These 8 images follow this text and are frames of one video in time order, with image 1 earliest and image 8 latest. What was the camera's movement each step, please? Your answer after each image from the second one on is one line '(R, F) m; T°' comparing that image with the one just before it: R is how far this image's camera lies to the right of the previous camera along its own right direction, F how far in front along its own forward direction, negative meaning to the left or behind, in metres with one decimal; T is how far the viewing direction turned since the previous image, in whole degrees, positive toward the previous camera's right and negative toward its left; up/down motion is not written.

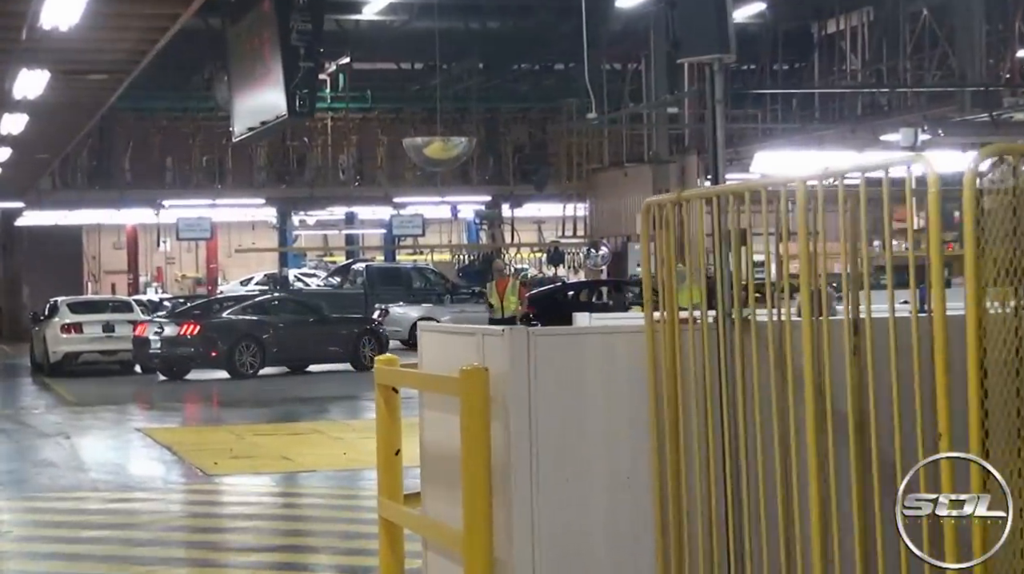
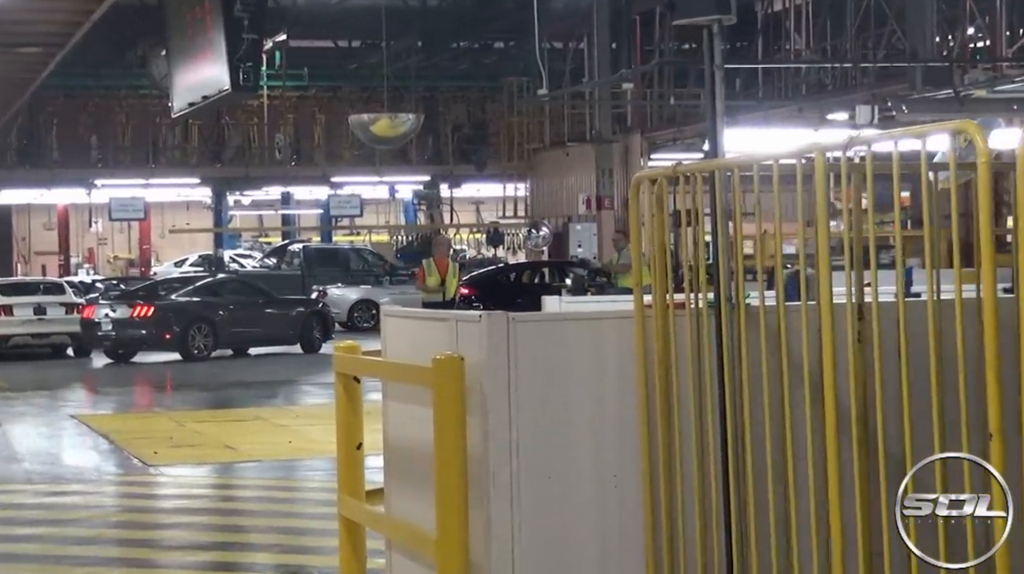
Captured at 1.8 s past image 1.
(-0.2, +0.6) m; +2°
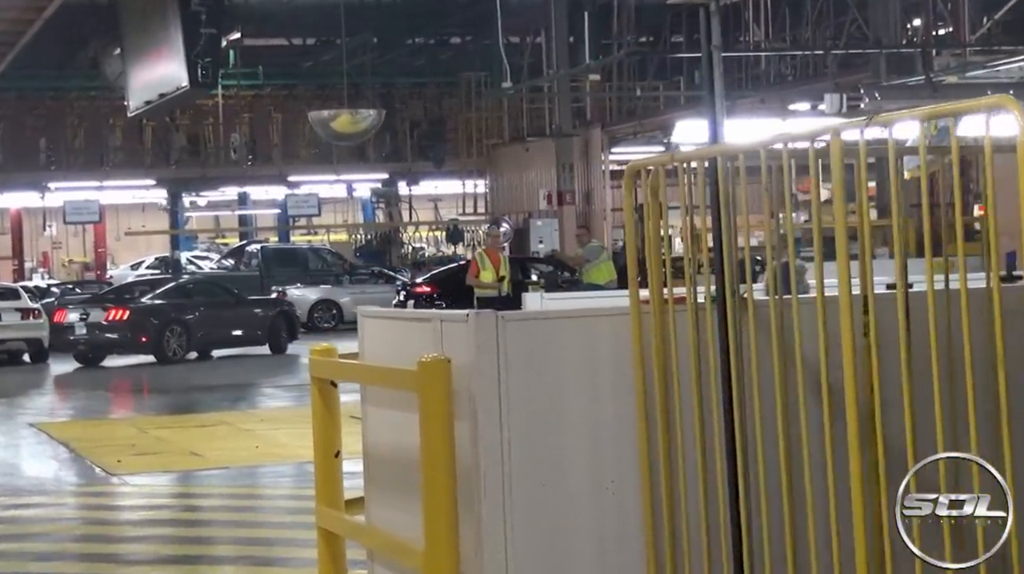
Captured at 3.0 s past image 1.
(-0.1, +0.3) m; +1°
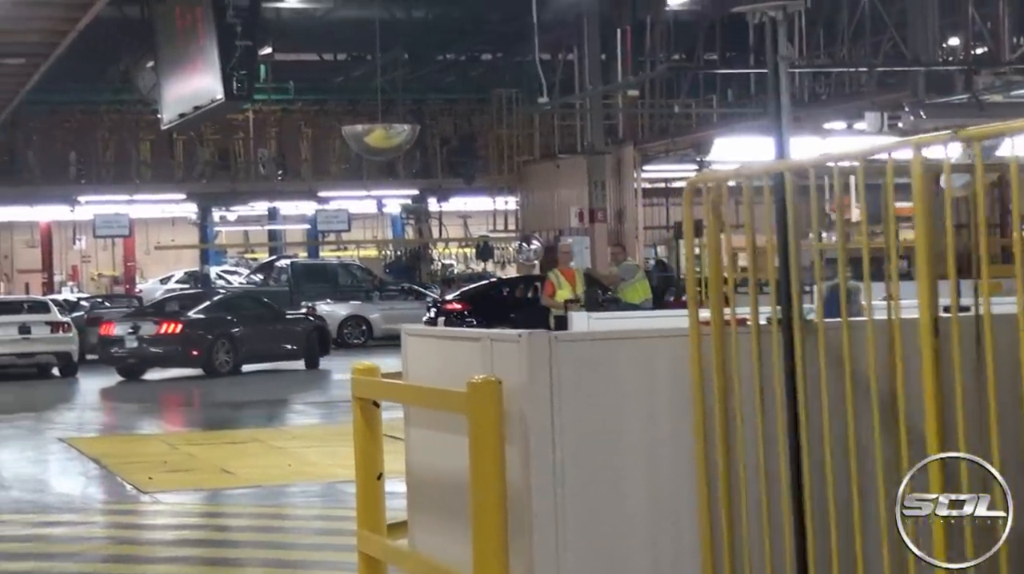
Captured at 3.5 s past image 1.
(-0.1, +0.2) m; -1°
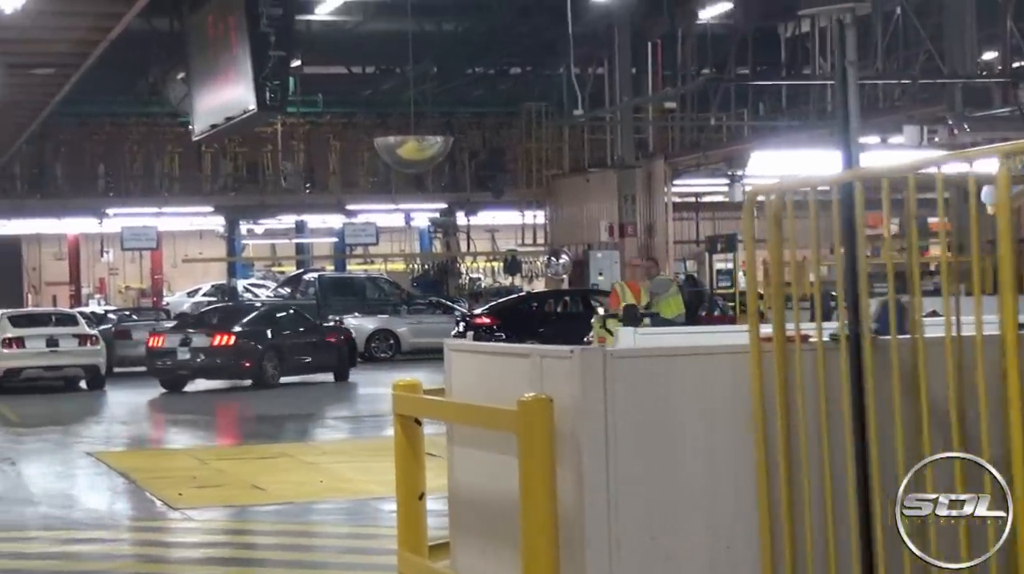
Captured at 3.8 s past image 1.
(-0.1, +0.2) m; -1°
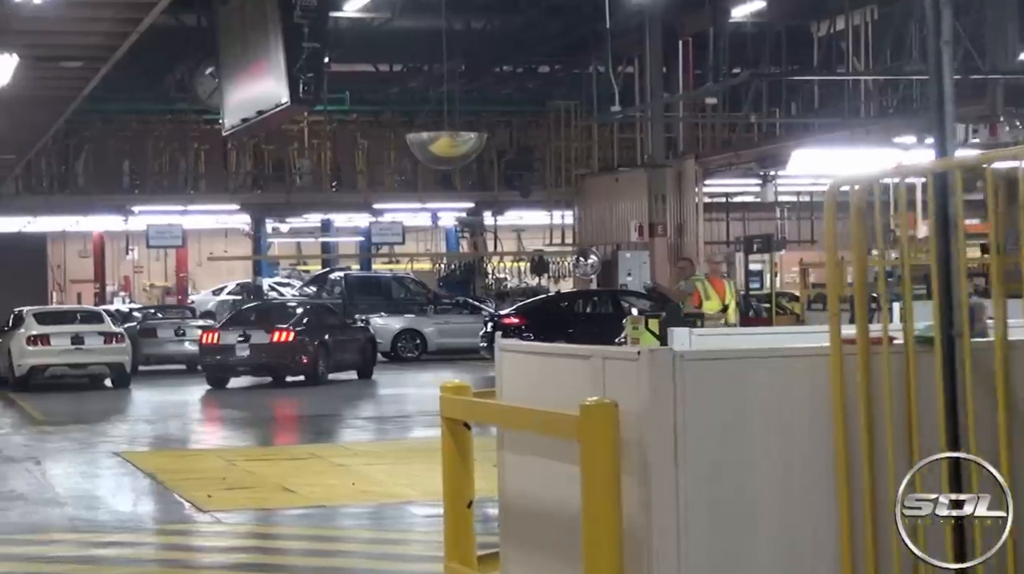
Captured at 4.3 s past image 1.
(-0.1, +0.4) m; -1°
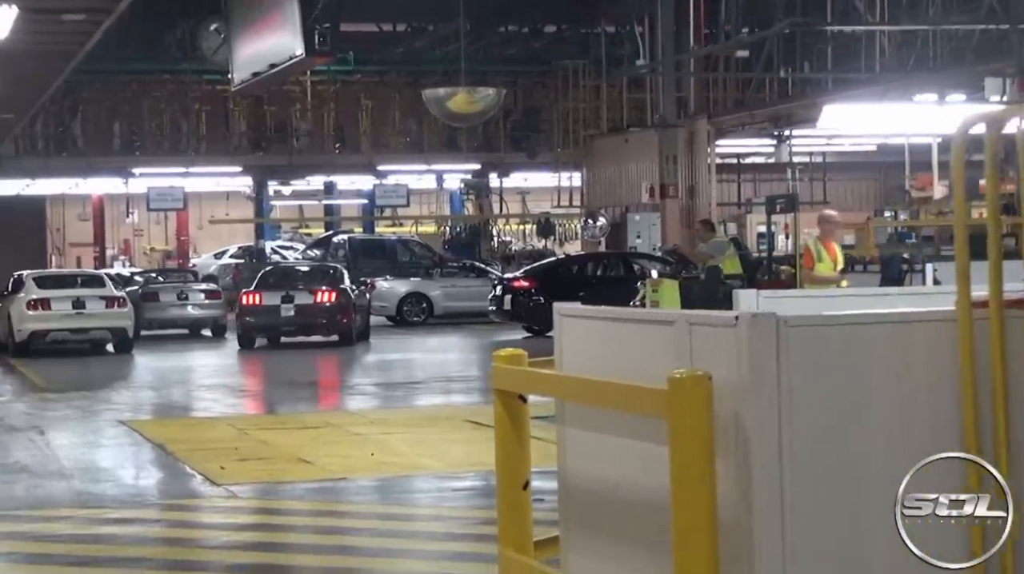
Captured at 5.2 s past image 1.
(-0.2, +0.7) m; 0°
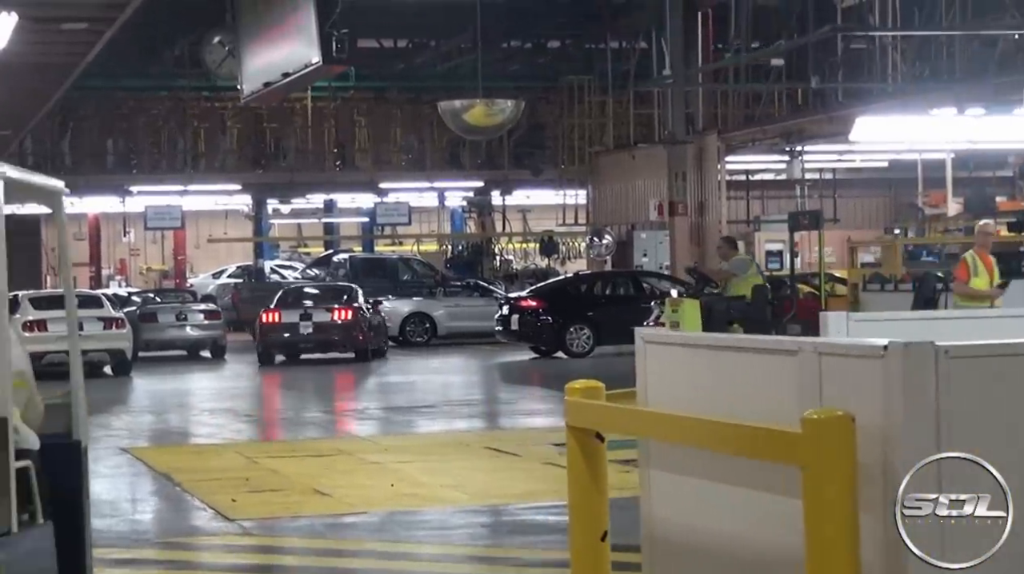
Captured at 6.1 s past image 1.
(-0.2, +0.7) m; 0°
